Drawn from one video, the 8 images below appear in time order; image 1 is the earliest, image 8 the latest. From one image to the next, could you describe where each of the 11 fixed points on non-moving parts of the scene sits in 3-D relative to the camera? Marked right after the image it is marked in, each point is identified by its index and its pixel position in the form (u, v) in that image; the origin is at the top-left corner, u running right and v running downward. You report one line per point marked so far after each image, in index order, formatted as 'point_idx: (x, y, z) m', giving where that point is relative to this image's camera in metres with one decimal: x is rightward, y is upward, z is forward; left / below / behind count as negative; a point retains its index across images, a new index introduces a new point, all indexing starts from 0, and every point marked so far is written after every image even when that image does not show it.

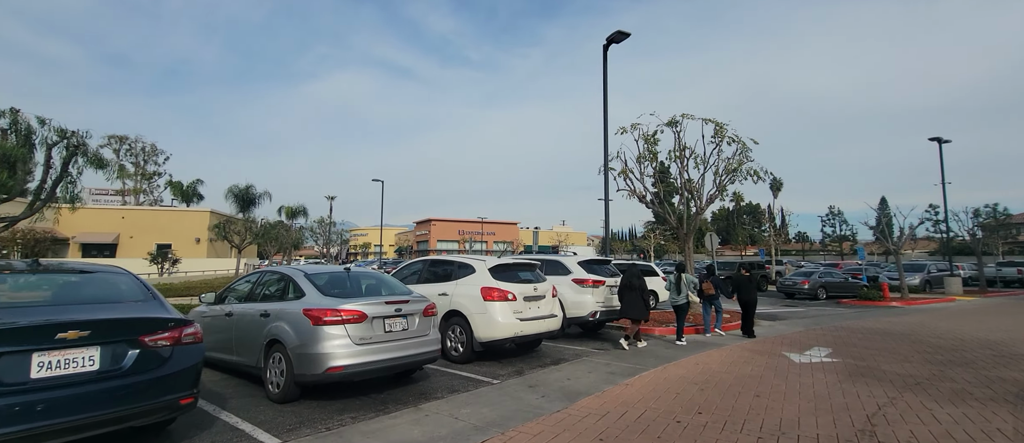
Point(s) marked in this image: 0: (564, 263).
0: (+0.9, -0.7, +8.2) m
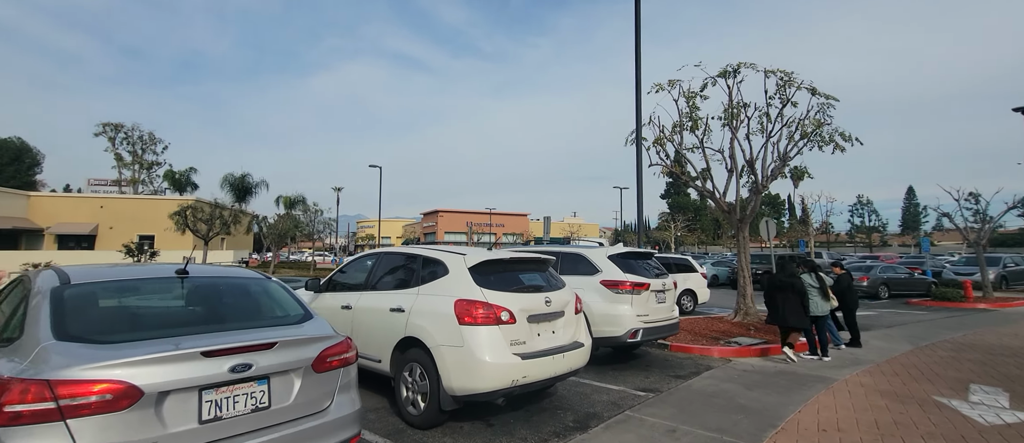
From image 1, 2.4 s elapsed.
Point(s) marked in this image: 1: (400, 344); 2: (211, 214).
0: (+1.0, -0.4, +5.8) m
1: (-0.9, -1.0, +3.7) m
2: (-9.6, +0.2, +14.8) m
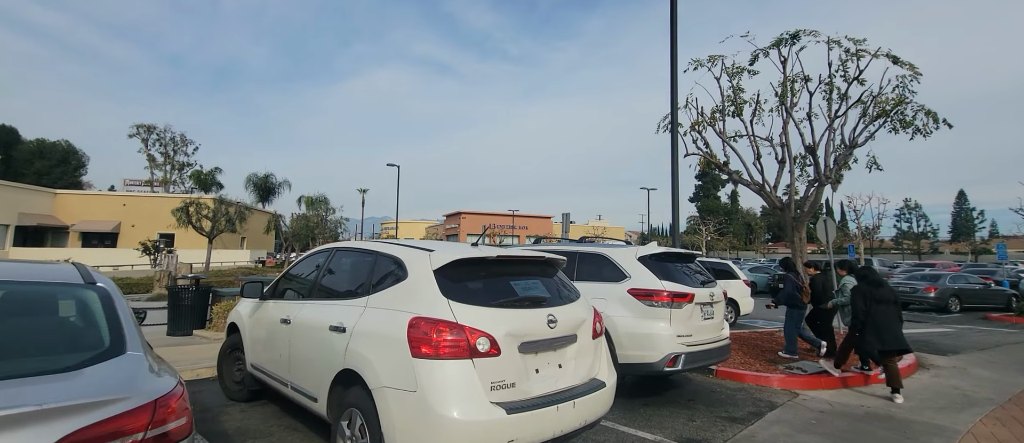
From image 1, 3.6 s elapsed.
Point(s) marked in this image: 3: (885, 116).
0: (+1.0, -0.4, +4.6) m
1: (-1.0, -0.9, +2.6) m
2: (-9.0, +0.3, +14.1) m
3: (+5.4, +1.5, +6.7) m
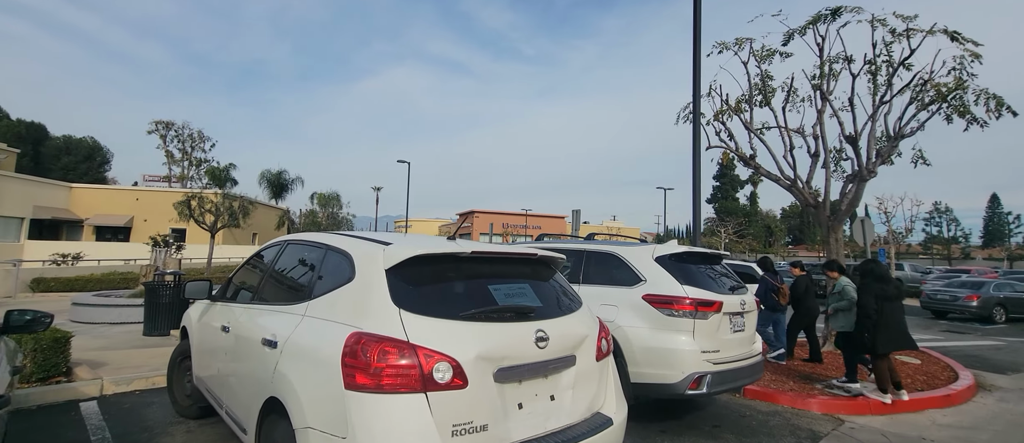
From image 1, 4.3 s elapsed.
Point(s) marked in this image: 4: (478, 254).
0: (+1.0, -0.3, +3.9) m
1: (-1.1, -0.8, +2.0) m
2: (-8.7, +0.5, +13.8) m
3: (+5.4, +1.5, +5.9) m
4: (-0.2, -0.1, +2.1) m
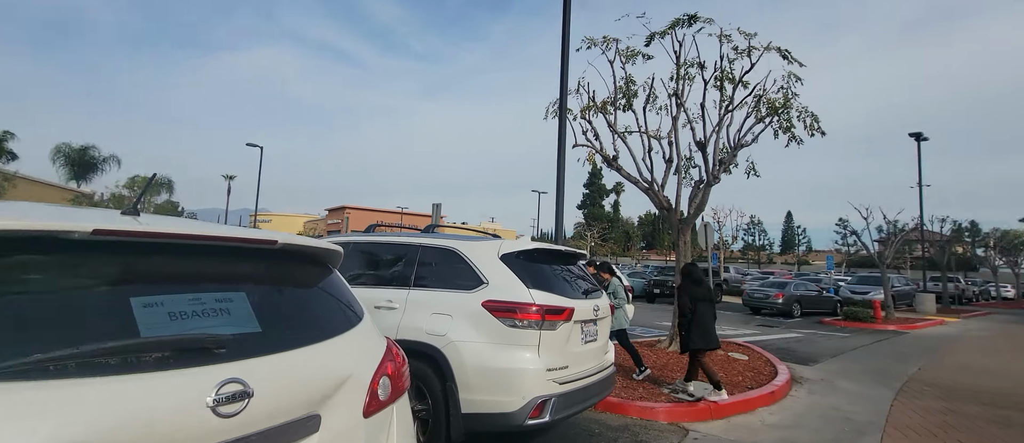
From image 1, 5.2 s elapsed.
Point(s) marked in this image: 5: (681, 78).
0: (-0.3, -0.2, +3.2) m
1: (-1.8, -0.7, +0.9) m
2: (-12.2, +0.9, +10.2) m
3: (+3.6, +1.4, +6.3) m
4: (-0.9, 0.0, +1.2) m
5: (+2.5, +2.1, +6.9) m
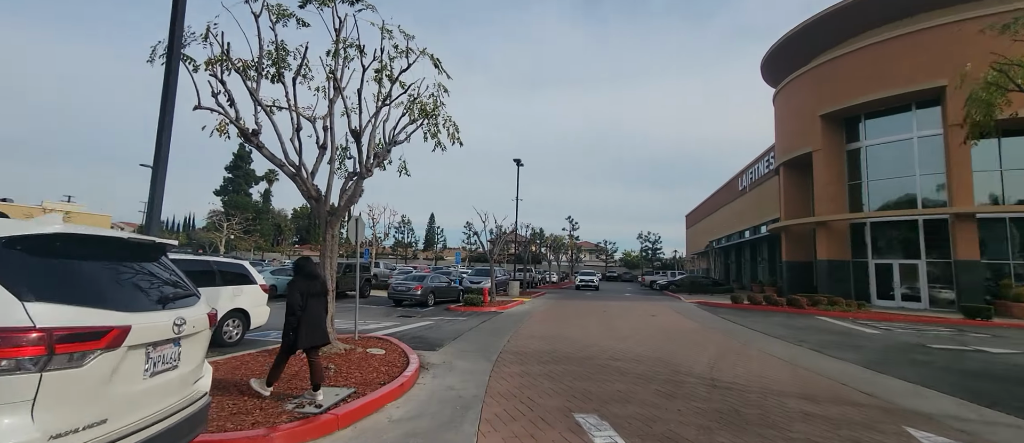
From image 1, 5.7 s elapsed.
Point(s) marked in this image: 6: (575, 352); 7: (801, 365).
0: (-2.3, -0.1, +1.7) m
1: (-1.9, -0.5, -1.1) m
2: (-15.8, +1.9, -0.7) m
3: (-1.3, +1.5, +6.5) m
4: (-1.4, +0.1, -0.3) m
5: (-2.4, +2.2, +6.3) m
6: (+1.6, -3.4, +12.3) m
7: (+7.3, -3.6, +11.8) m
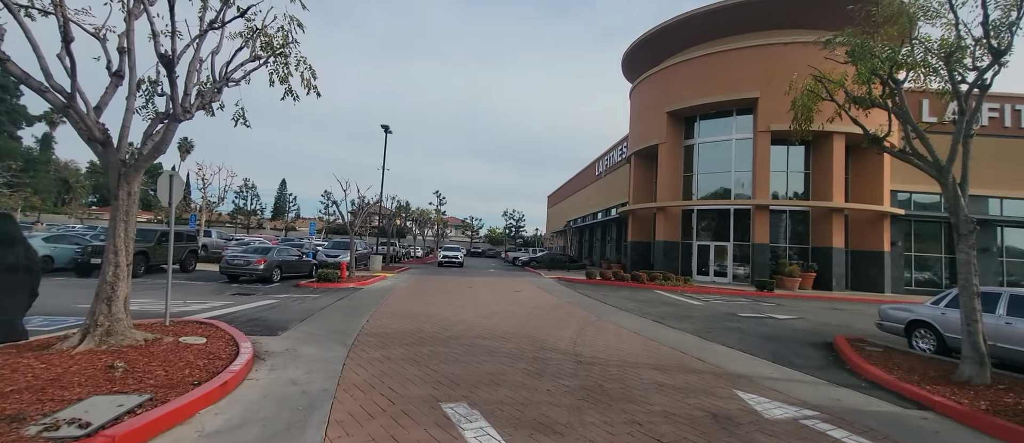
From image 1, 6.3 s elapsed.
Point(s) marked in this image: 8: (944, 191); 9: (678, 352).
0: (-2.5, +0.1, +0.2) m
1: (-1.3, -0.5, -2.3) m
2: (-14.6, +2.5, -6.0) m
3: (-2.7, +1.9, +5.1) m
4: (-1.0, +0.2, -1.4) m
5: (-3.7, +2.7, +4.5) m
6: (-1.8, -2.7, +11.7) m
7: (+3.7, -3.1, +12.8) m
8: (+8.8, +0.6, +9.4) m
9: (+3.9, -3.1, +11.0) m
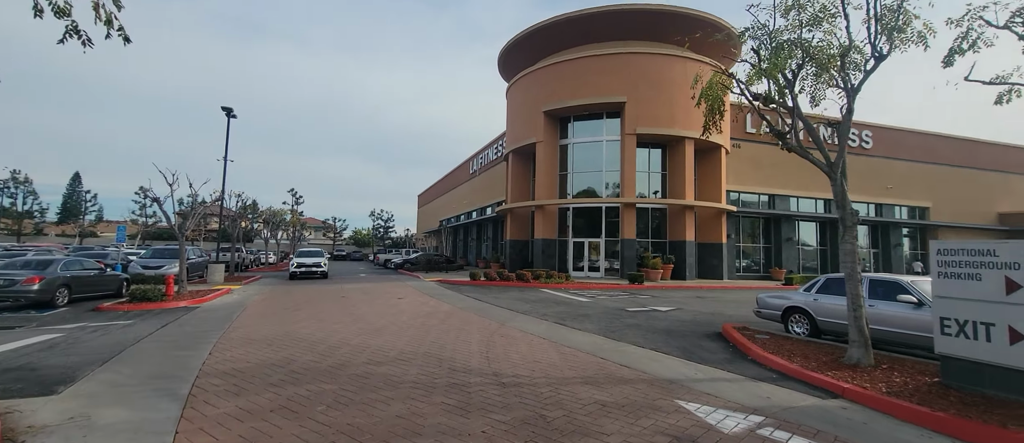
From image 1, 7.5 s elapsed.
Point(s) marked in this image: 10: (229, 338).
0: (-1.2, +0.2, -2.0) m
1: (+0.6, -0.4, -4.1) m
2: (-11.2, +2.4, -11.4) m
3: (-2.9, +2.0, +2.6) m
4: (+0.6, +0.2, -3.2) m
5: (-3.7, +2.7, +1.7) m
6: (-3.9, -2.7, +9.2) m
7: (+1.1, -3.0, +11.8) m
8: (+6.9, +0.8, +10.0) m
9: (+1.9, -3.0, +10.1) m
10: (-6.5, -2.7, +10.7) m
